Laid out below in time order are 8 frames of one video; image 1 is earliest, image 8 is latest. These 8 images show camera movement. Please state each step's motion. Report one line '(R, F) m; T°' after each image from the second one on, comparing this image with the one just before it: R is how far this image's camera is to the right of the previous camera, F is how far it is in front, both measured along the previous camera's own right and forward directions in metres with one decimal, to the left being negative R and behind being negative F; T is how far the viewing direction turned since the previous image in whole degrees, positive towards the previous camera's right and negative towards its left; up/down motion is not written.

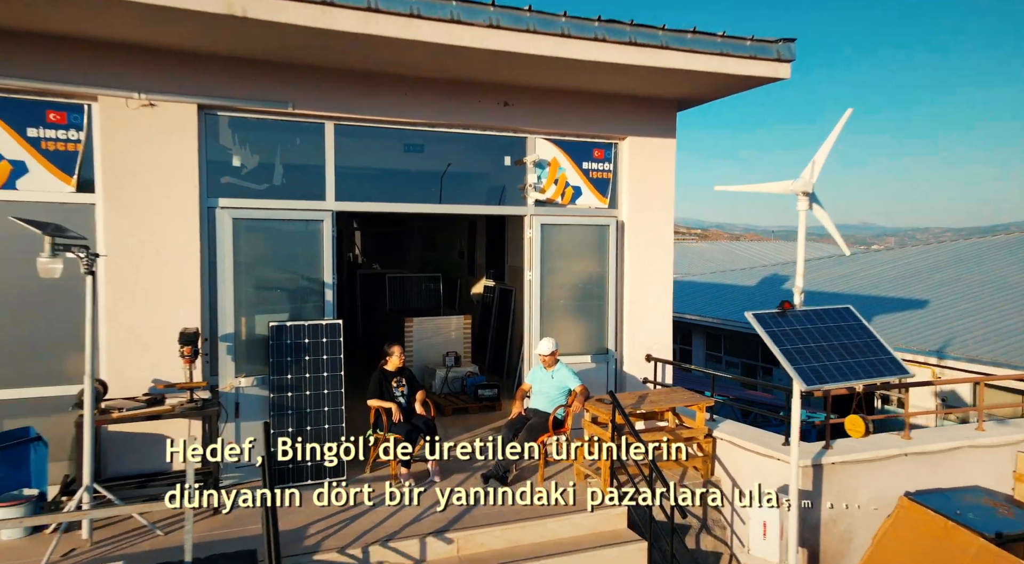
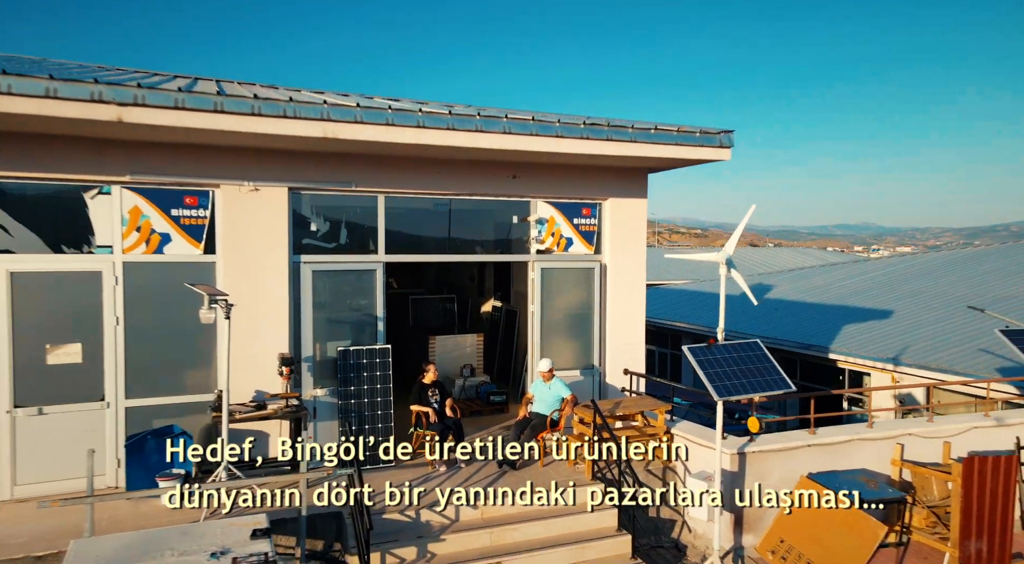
(-0.1, -1.5) m; 0°
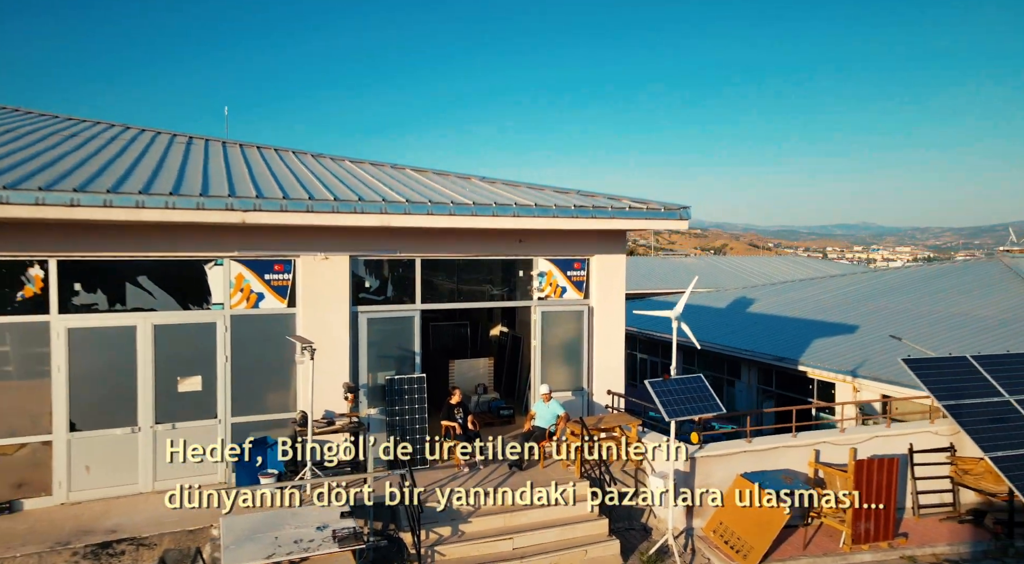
(-0.1, -1.9) m; 0°
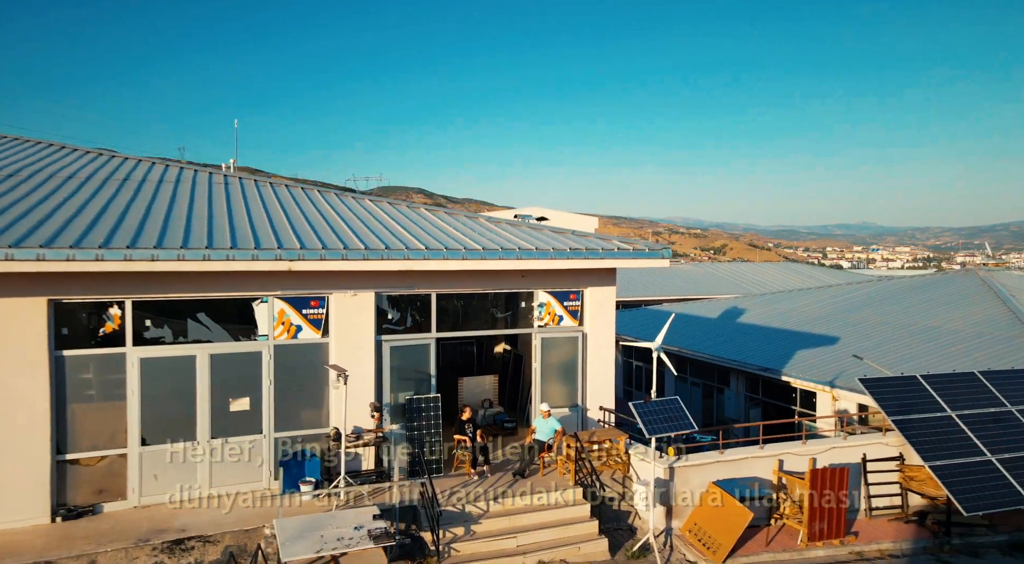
(0.0, -1.2) m; 0°
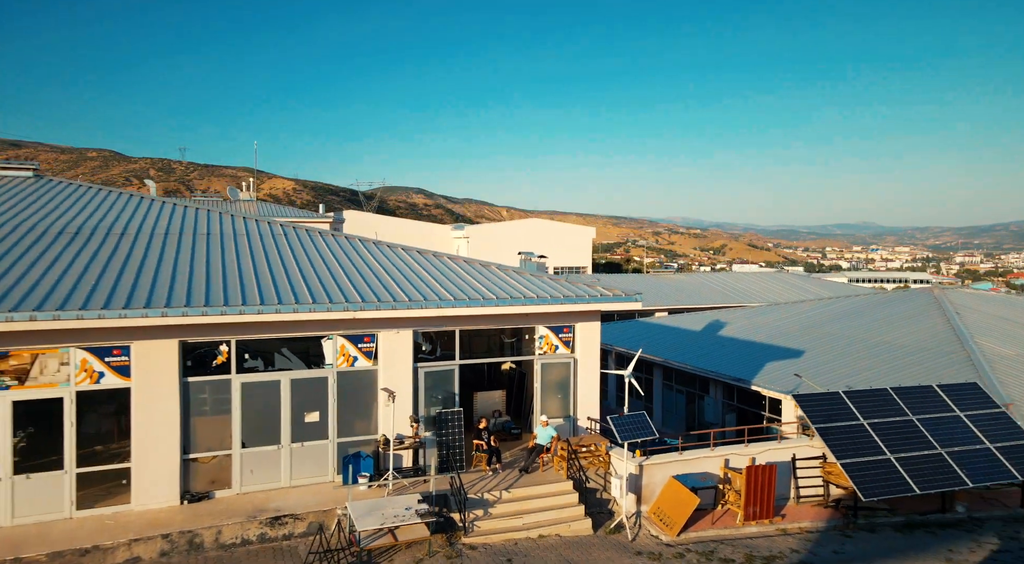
(-0.1, -2.6) m; 0°
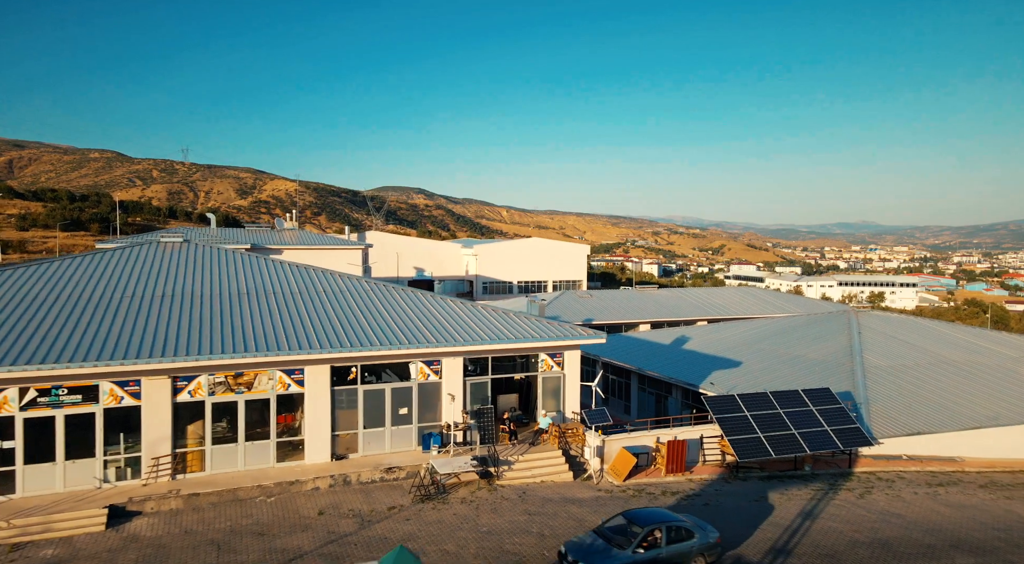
(-0.4, -7.1) m; 0°
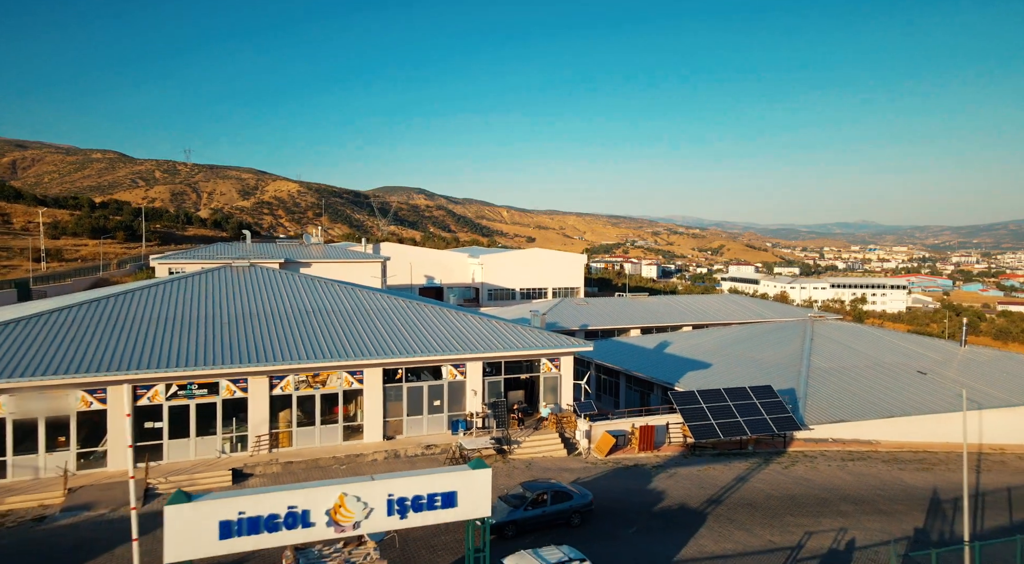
(-0.3, -5.4) m; 0°
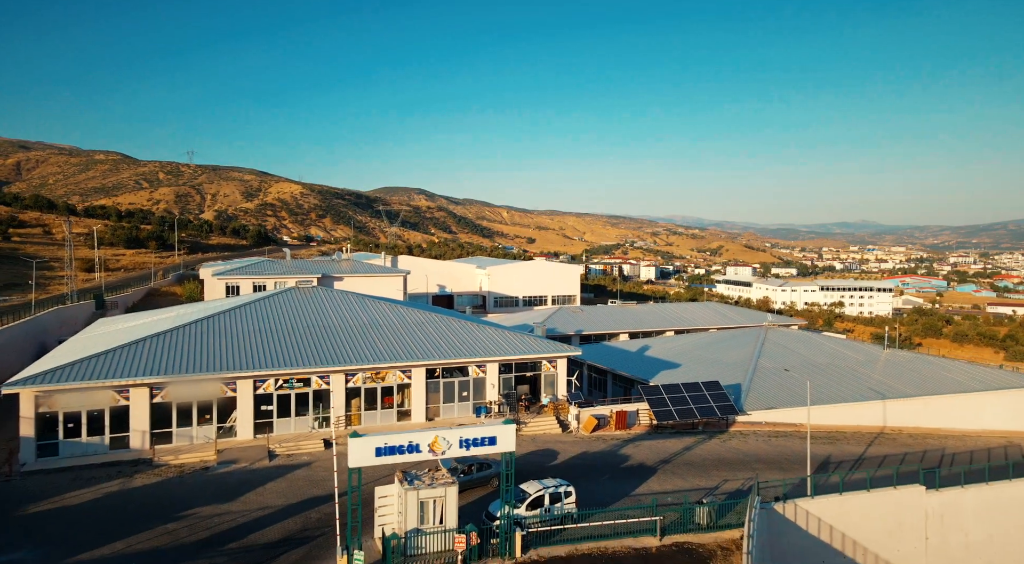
(-0.4, -7.9) m; 0°
